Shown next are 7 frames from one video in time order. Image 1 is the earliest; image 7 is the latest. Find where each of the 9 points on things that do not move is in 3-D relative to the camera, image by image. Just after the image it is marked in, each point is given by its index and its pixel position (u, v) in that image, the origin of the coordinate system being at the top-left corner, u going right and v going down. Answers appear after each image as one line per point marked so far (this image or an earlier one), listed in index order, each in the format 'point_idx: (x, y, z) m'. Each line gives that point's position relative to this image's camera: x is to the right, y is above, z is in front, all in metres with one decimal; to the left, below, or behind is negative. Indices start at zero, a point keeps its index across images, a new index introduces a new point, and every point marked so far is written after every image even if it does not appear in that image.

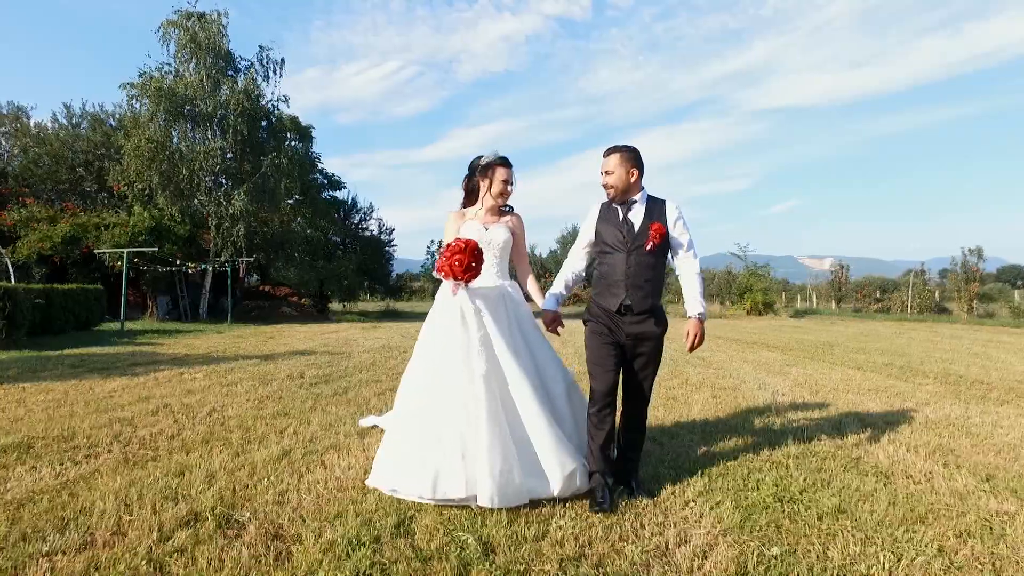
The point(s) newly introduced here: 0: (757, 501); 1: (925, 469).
0: (+1.2, -1.1, +3.1) m
1: (+2.4, -1.1, +3.7) m
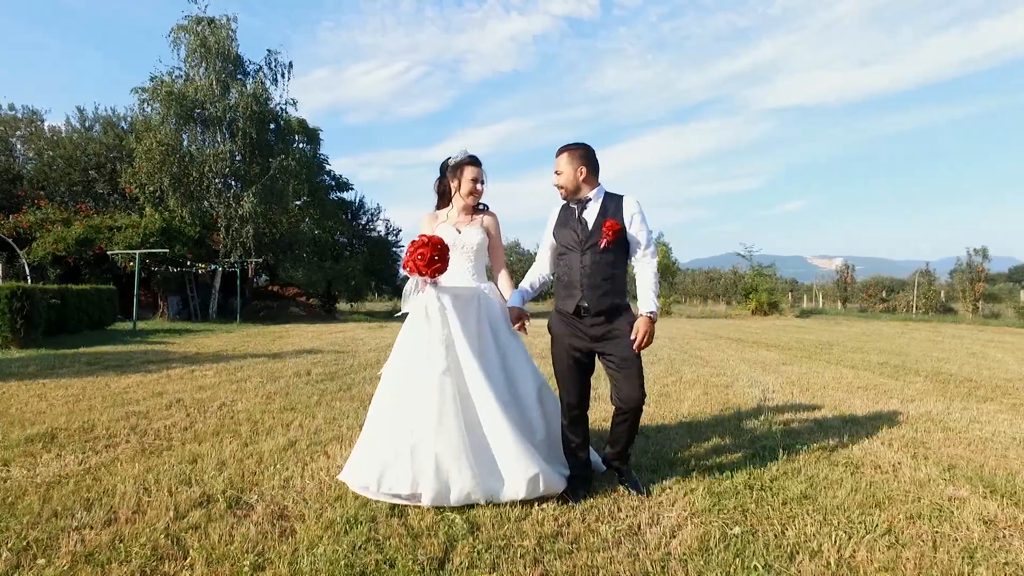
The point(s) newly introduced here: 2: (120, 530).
0: (+1.2, -1.1, +3.3) m
1: (+2.4, -1.1, +3.9) m
2: (-1.7, -1.1, +2.7) m
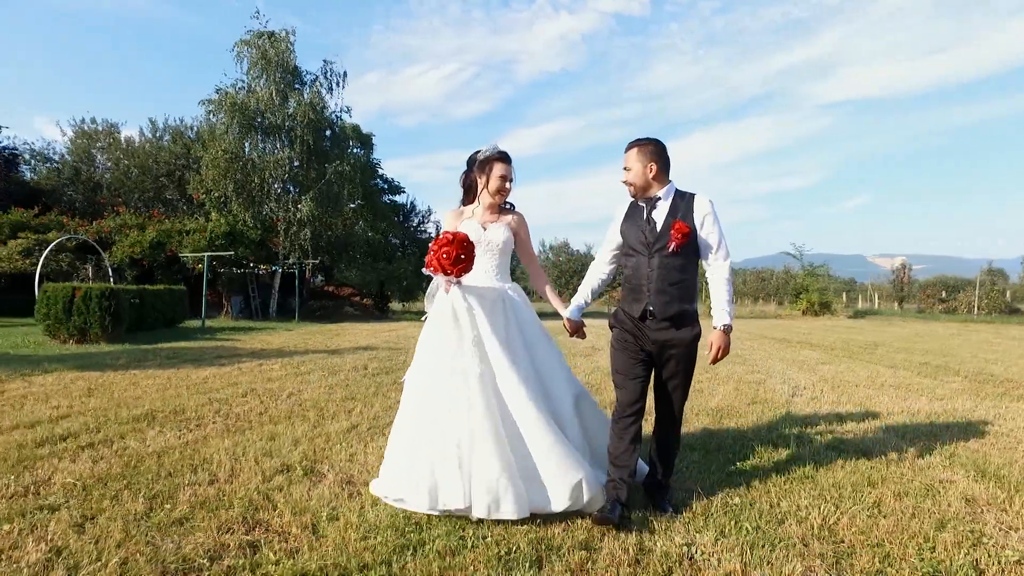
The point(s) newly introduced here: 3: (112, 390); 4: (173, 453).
0: (+1.4, -1.1, +3.7) m
1: (+2.6, -1.1, +4.1) m
2: (-1.6, -1.1, +3.3) m
3: (-4.3, -1.1, +6.6) m
4: (-2.2, -1.1, +4.0) m
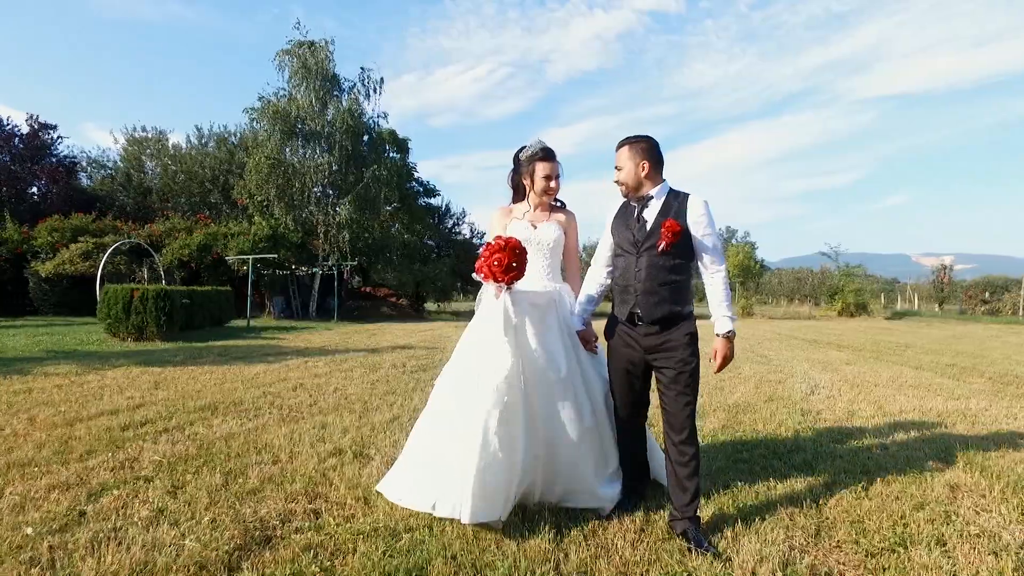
0: (+1.5, -1.1, +4.1) m
1: (+2.8, -1.1, +4.4) m
2: (-1.4, -1.1, +3.8) m
3: (-3.9, -1.1, +7.2) m
4: (-2.0, -1.1, +4.5) m
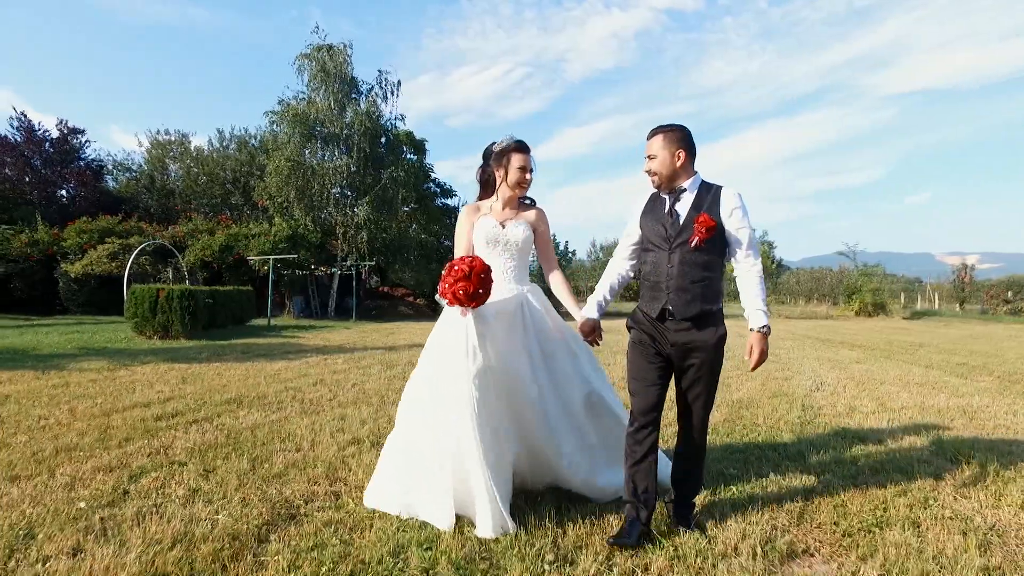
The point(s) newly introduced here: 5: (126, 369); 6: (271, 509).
0: (+1.6, -1.1, +4.2) m
1: (+2.9, -1.1, +4.6) m
2: (-1.4, -1.1, +4.1) m
3: (-3.8, -1.1, +7.6) m
4: (-1.9, -1.1, +4.8) m
5: (-5.2, -1.1, +8.4) m
6: (-1.2, -1.1, +3.0) m
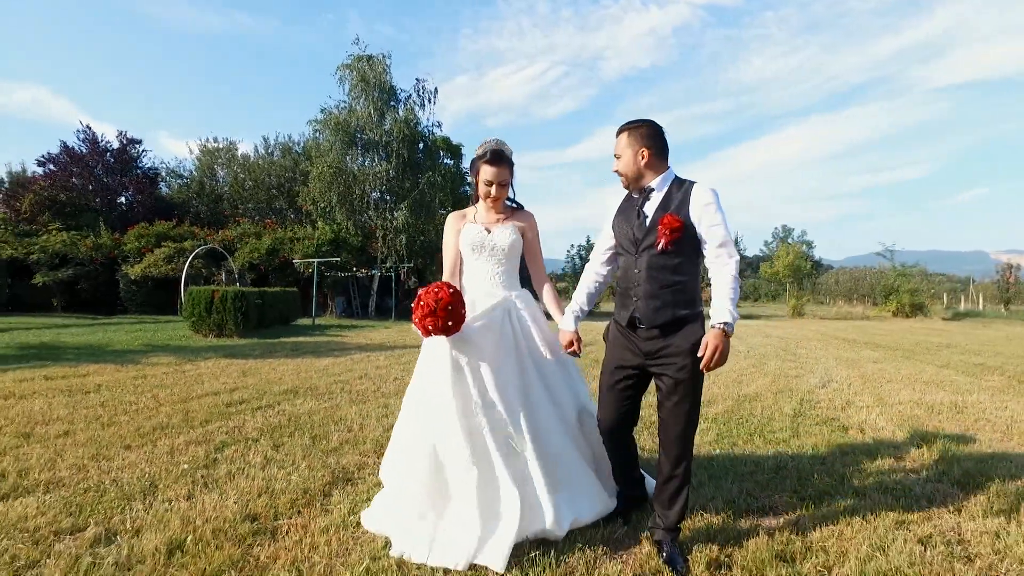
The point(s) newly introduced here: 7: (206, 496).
0: (+1.7, -1.1, +4.8) m
1: (+3.0, -1.1, +5.1) m
2: (-1.2, -1.1, +4.8) m
3: (-3.4, -1.1, +8.4) m
4: (-1.7, -1.1, +5.6) m
5: (-4.8, -1.1, +9.3) m
6: (-1.1, -1.1, +3.8) m
7: (-1.6, -1.1, +3.2) m
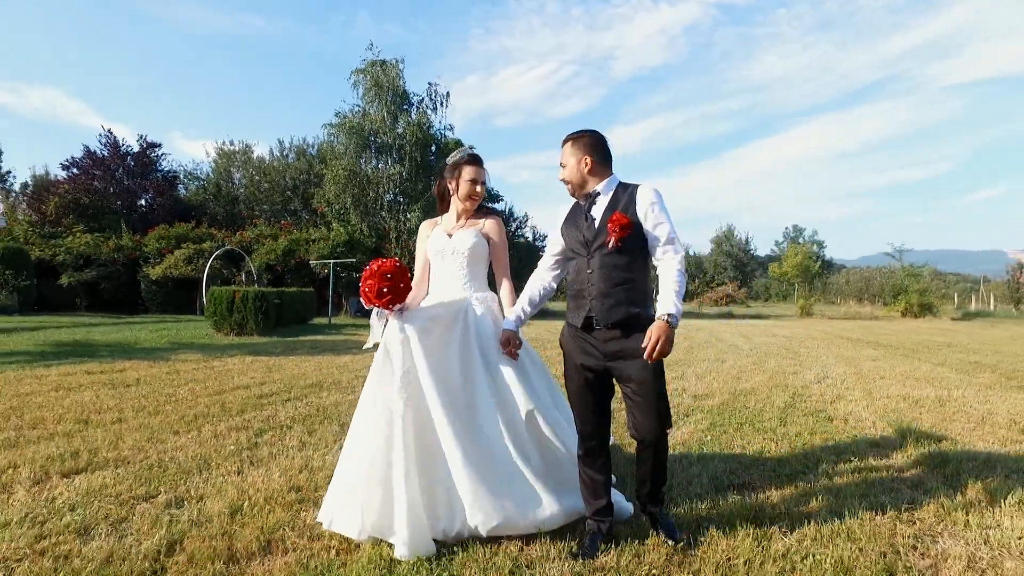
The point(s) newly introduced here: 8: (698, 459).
0: (+1.8, -1.1, +5.2) m
1: (+3.1, -1.1, +5.4) m
2: (-1.1, -1.1, +5.3) m
3: (-3.3, -1.2, +8.9) m
4: (-1.6, -1.1, +6.0) m
5: (-4.6, -1.1, +9.8) m
6: (-1.0, -1.1, +4.2) m
7: (-1.5, -1.1, +3.7) m
8: (+1.2, -1.1, +4.1) m
